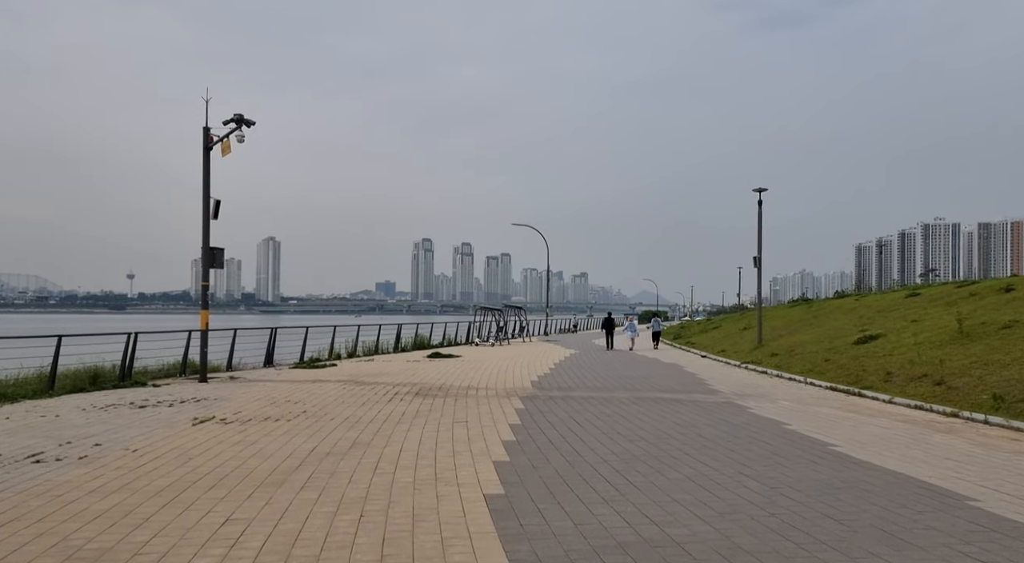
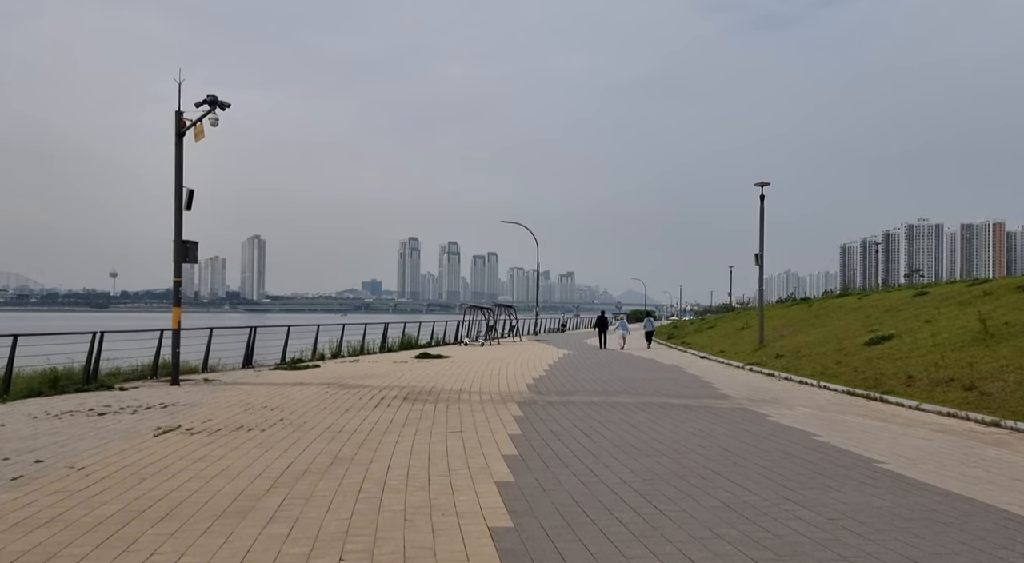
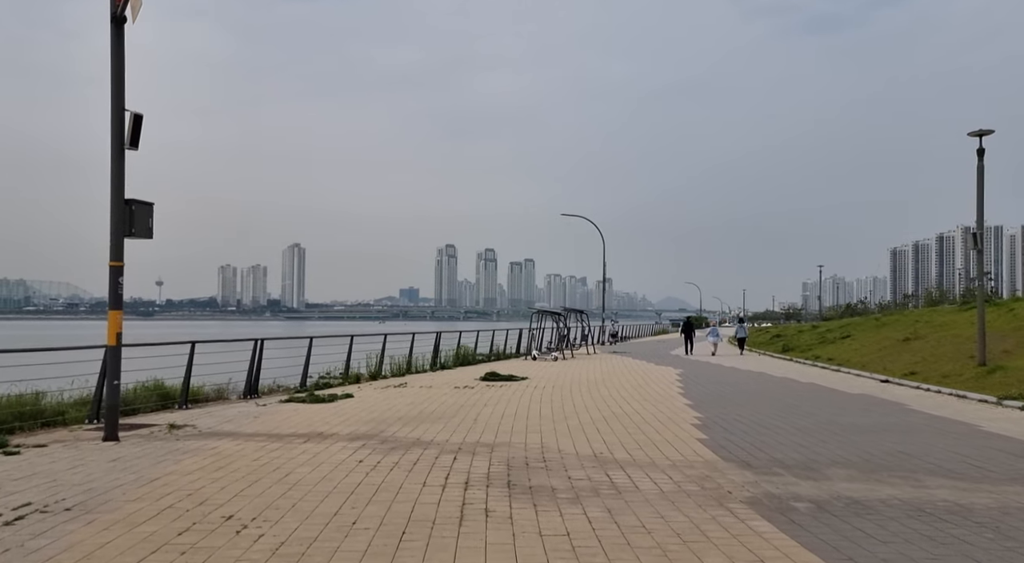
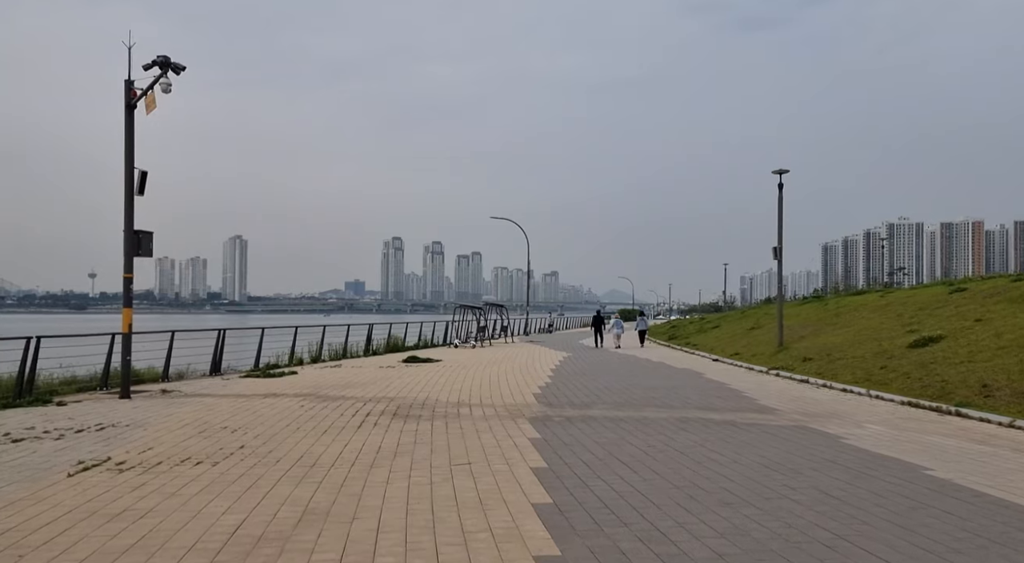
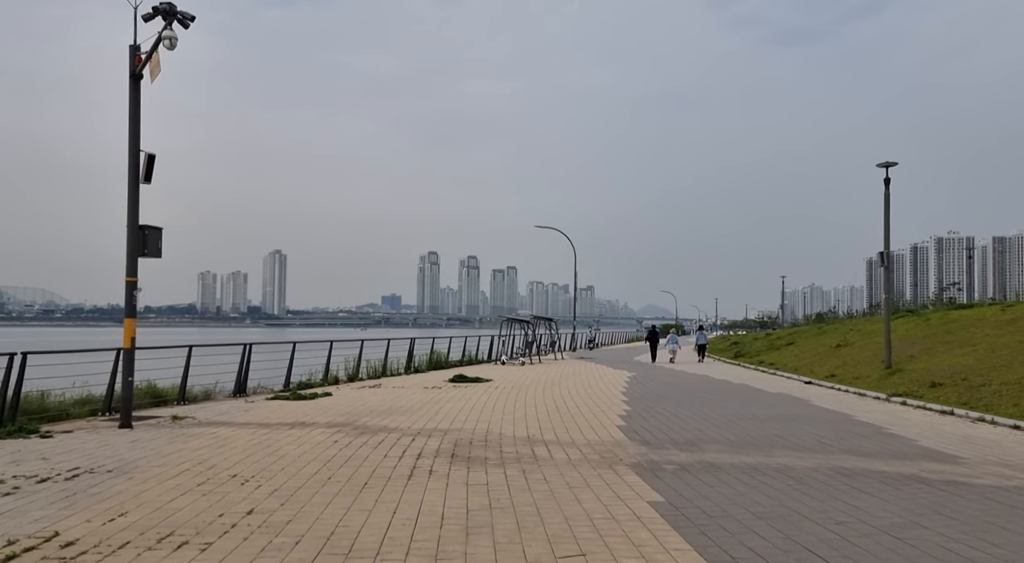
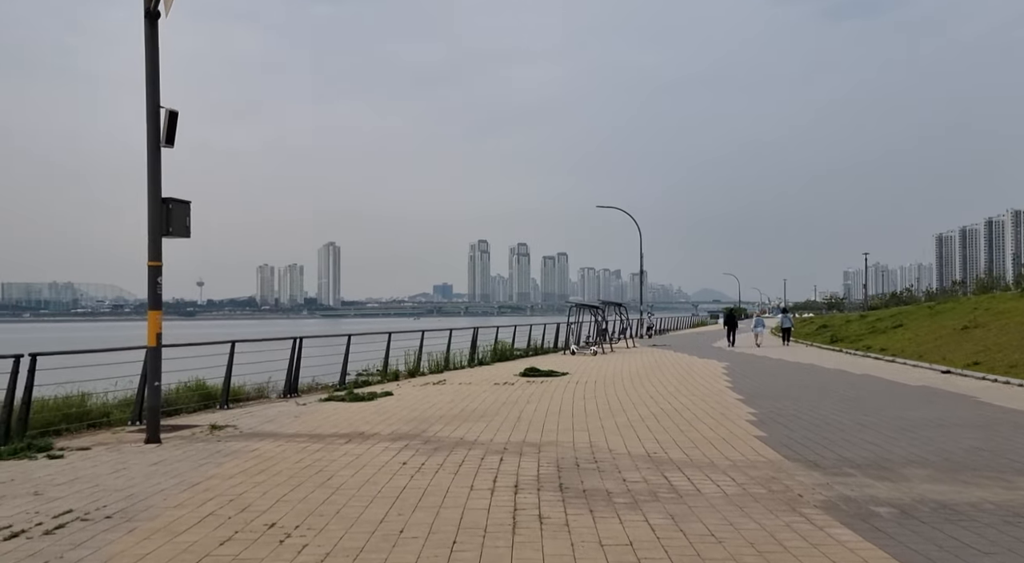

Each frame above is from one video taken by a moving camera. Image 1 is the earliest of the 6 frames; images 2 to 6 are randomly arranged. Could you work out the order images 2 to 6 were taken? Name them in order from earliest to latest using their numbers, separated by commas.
2, 4, 5, 3, 6
